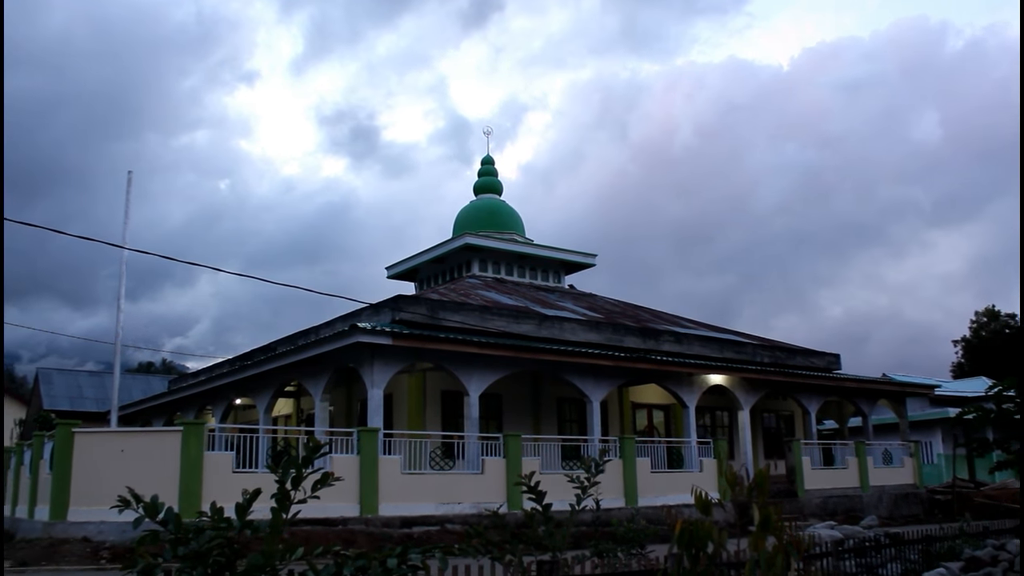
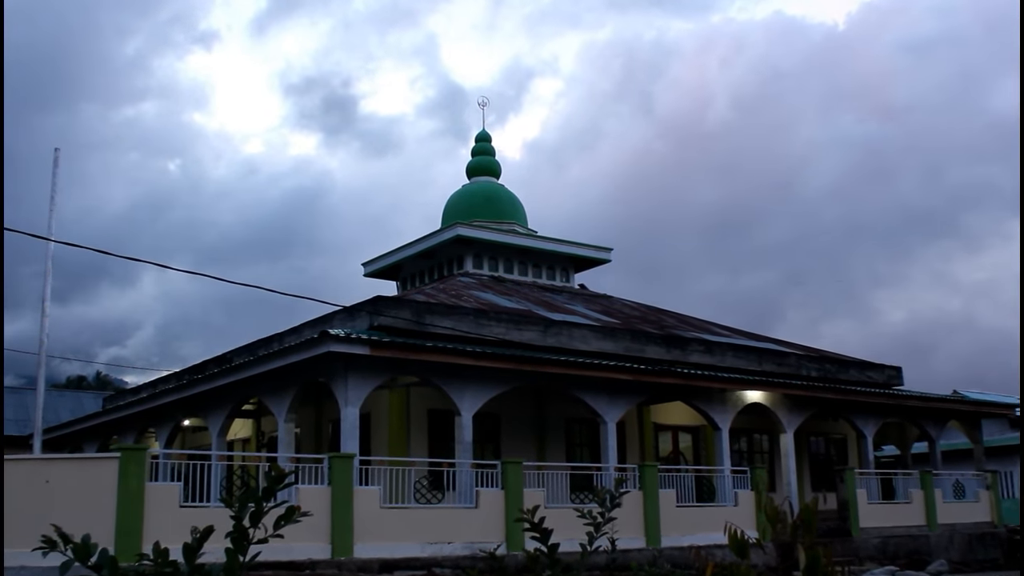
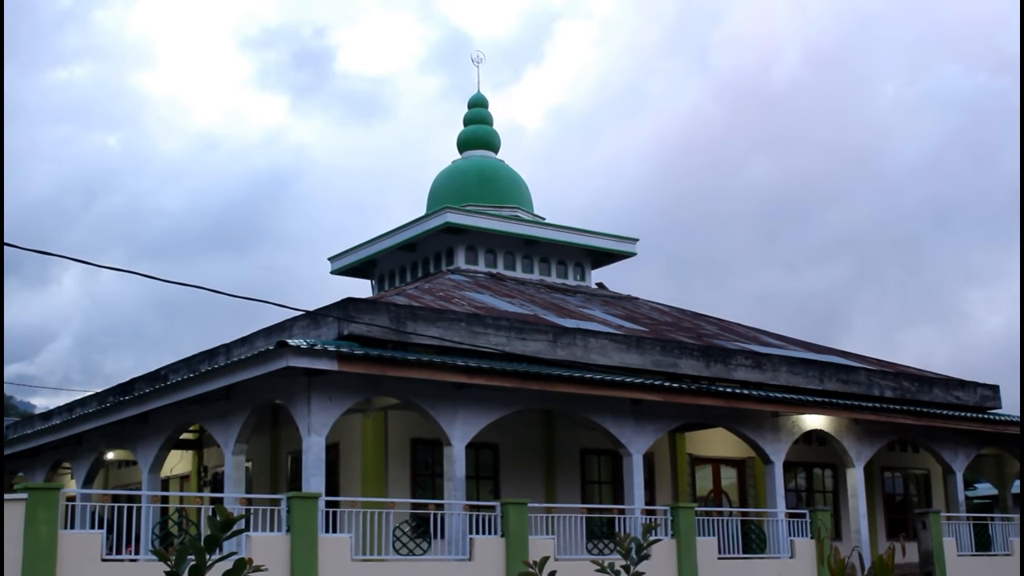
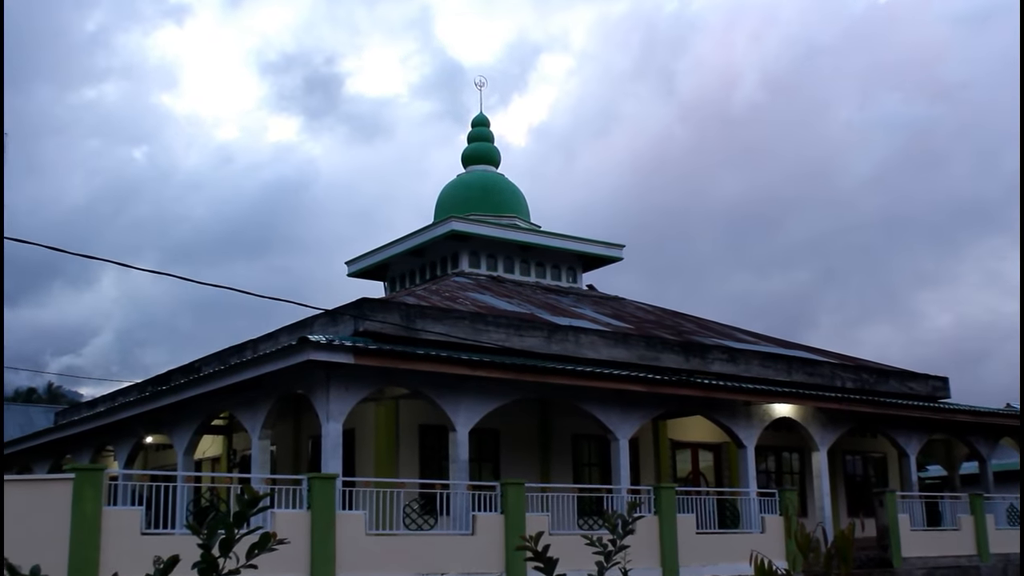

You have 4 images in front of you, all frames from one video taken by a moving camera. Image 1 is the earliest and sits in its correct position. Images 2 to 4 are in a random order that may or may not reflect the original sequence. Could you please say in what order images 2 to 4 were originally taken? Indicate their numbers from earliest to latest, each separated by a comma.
2, 4, 3
